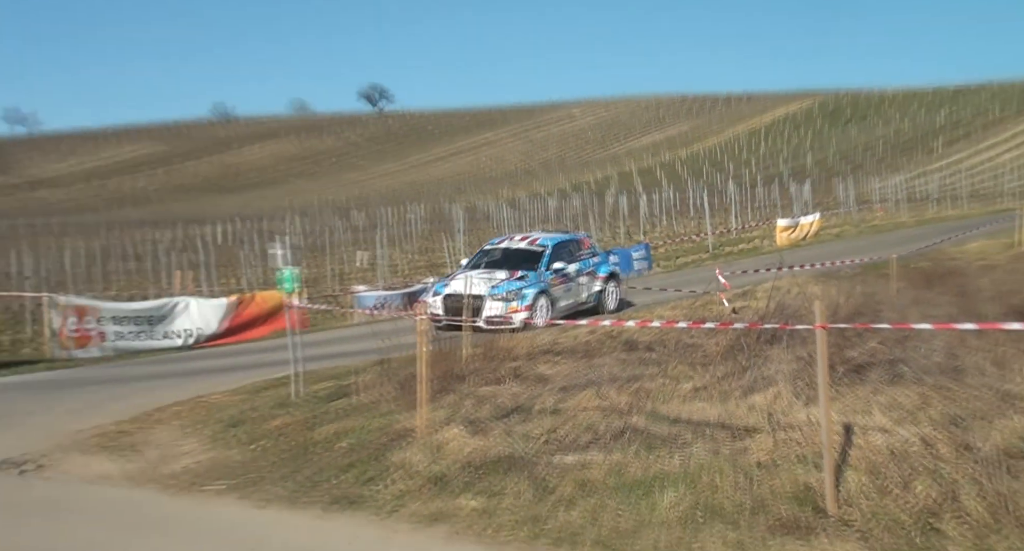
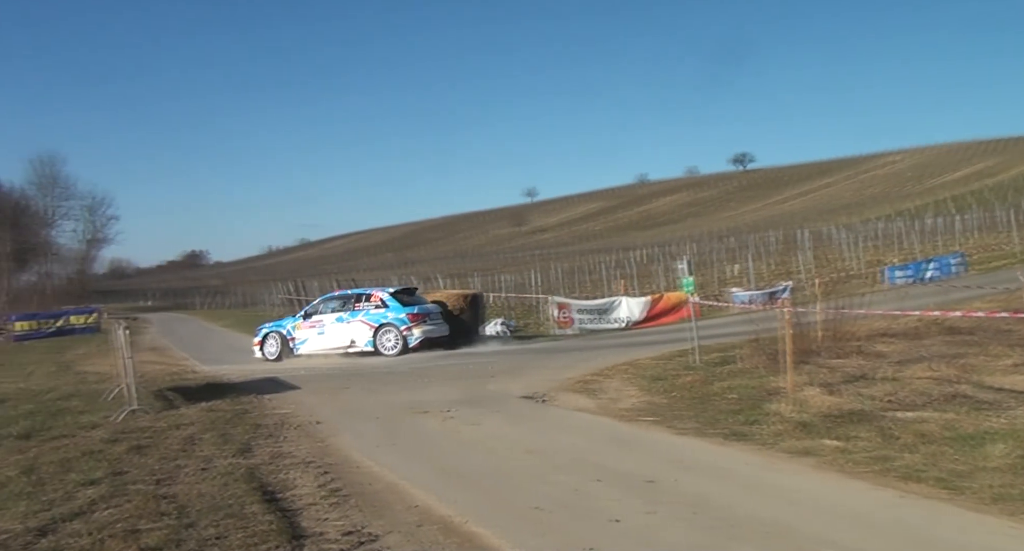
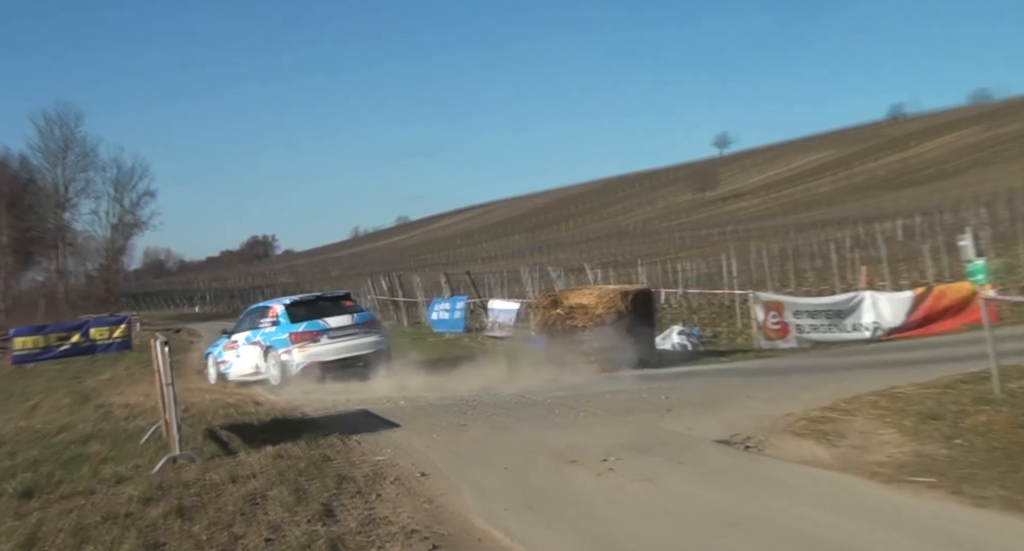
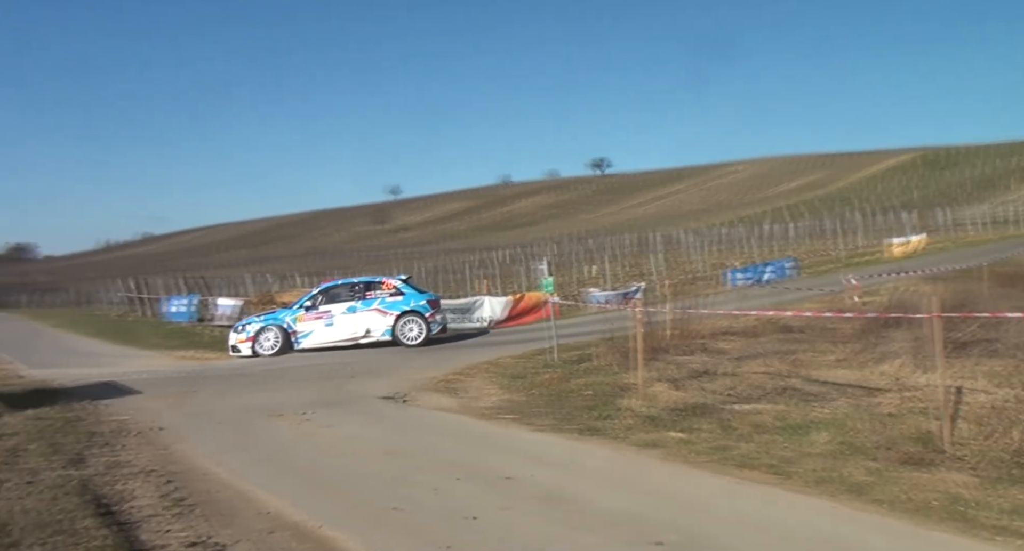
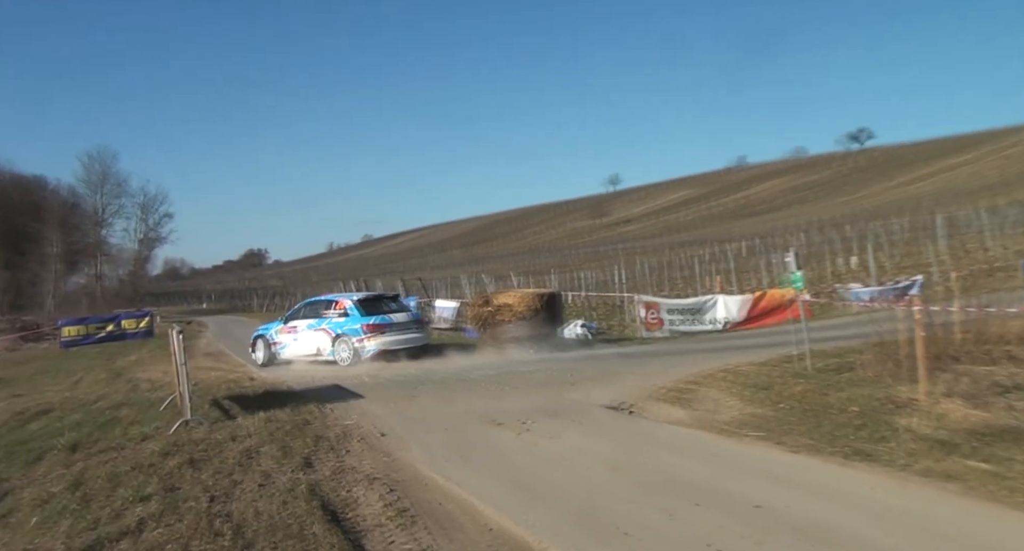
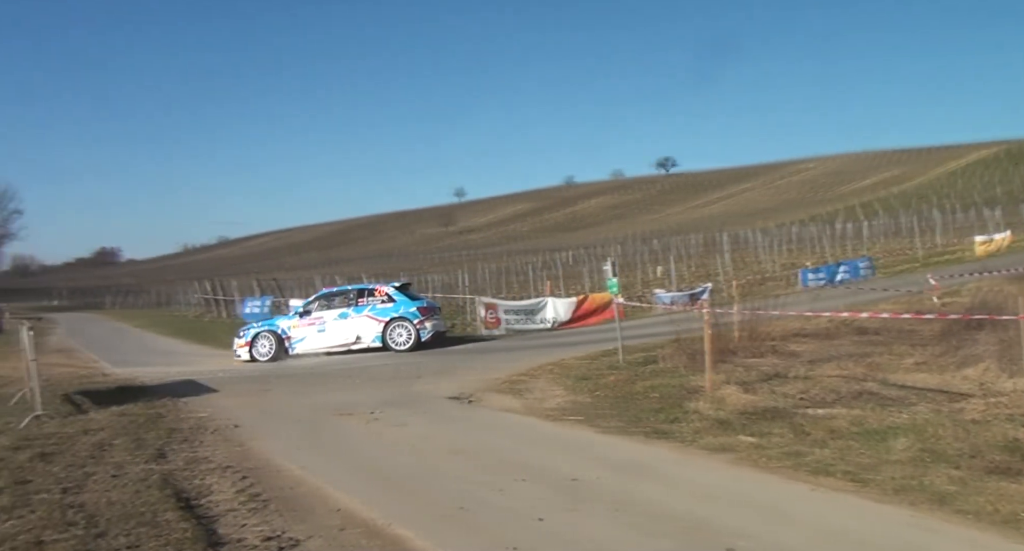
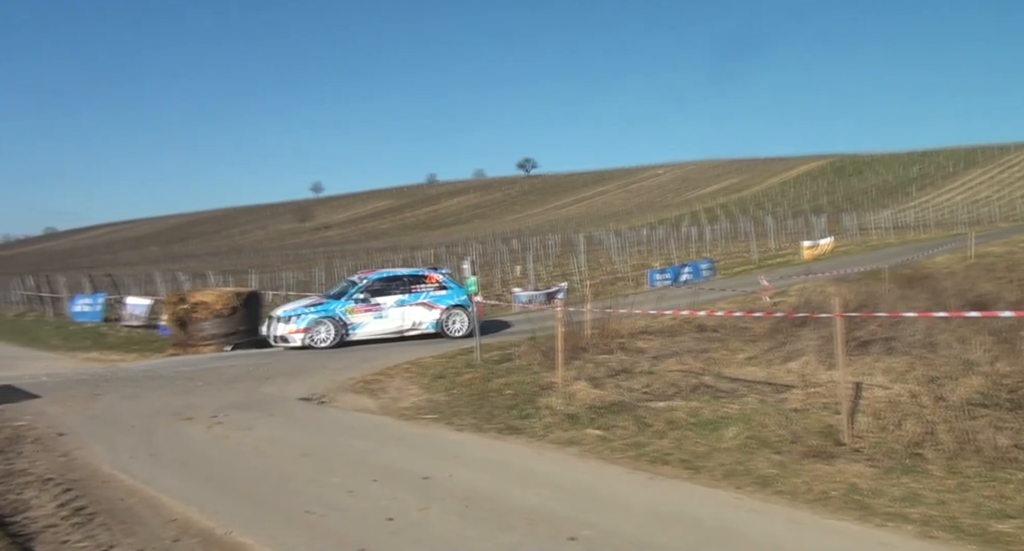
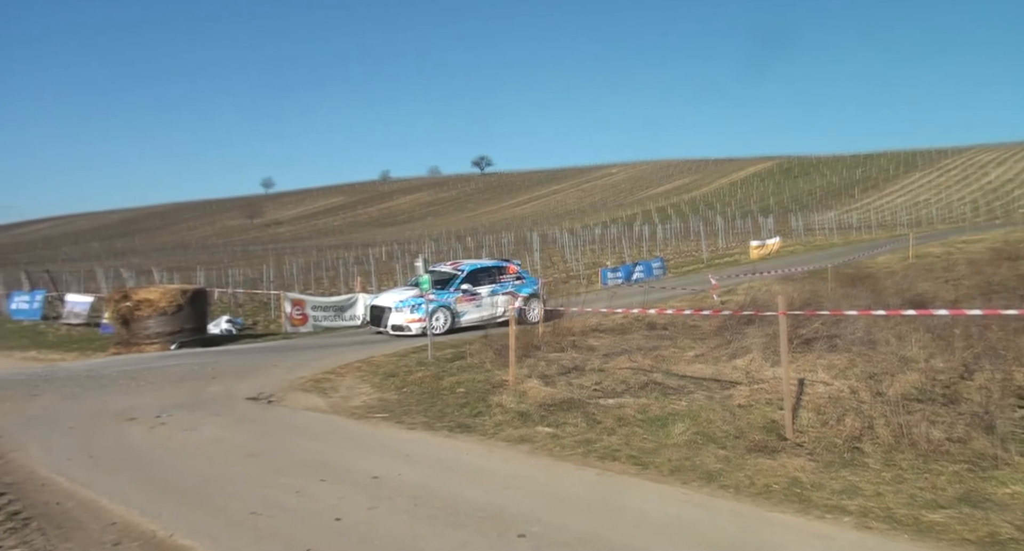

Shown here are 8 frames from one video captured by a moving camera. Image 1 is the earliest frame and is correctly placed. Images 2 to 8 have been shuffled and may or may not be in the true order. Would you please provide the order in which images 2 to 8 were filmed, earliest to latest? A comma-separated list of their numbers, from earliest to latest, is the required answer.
8, 7, 4, 6, 2, 5, 3
